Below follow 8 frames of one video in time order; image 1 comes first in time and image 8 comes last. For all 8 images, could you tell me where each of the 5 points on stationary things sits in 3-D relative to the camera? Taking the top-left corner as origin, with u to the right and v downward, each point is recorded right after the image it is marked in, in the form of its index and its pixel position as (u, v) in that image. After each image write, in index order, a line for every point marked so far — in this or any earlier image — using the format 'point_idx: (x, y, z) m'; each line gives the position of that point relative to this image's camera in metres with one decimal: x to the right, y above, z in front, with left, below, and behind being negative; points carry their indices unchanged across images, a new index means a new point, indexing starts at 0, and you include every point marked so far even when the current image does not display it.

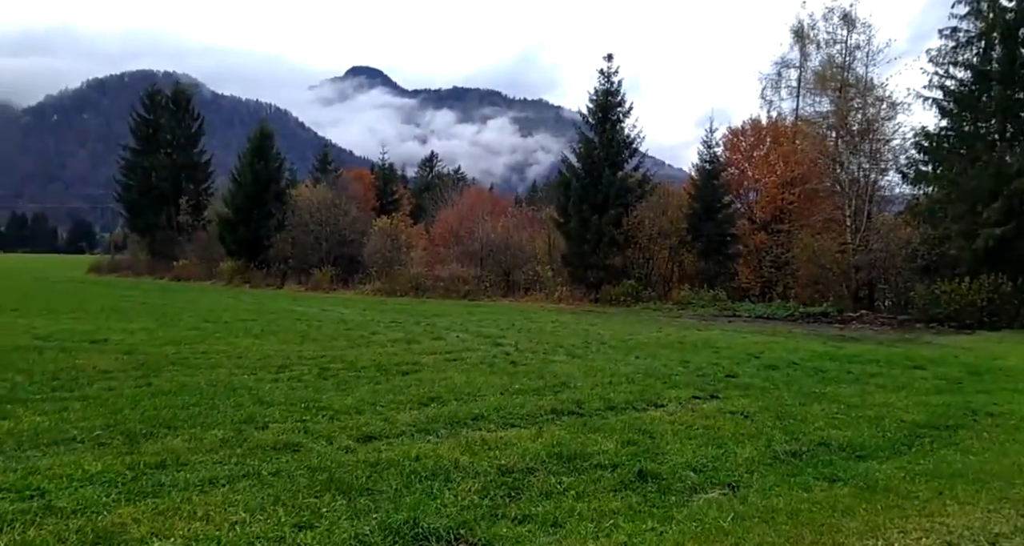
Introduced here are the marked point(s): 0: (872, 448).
0: (+3.4, -1.7, +7.1) m
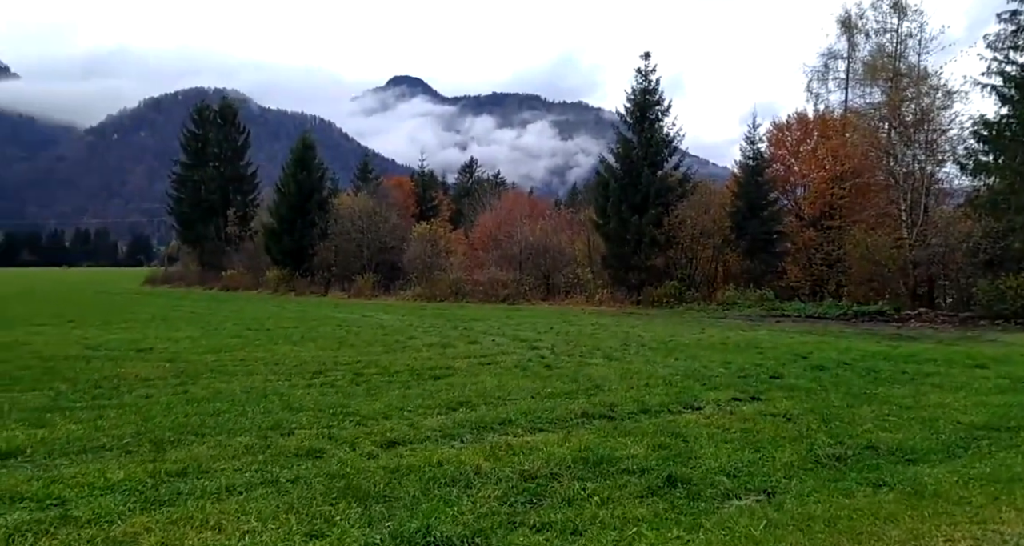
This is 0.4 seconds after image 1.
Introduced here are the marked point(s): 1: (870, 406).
0: (+3.7, -1.6, +6.8) m
1: (+4.4, -1.7, +9.3) m
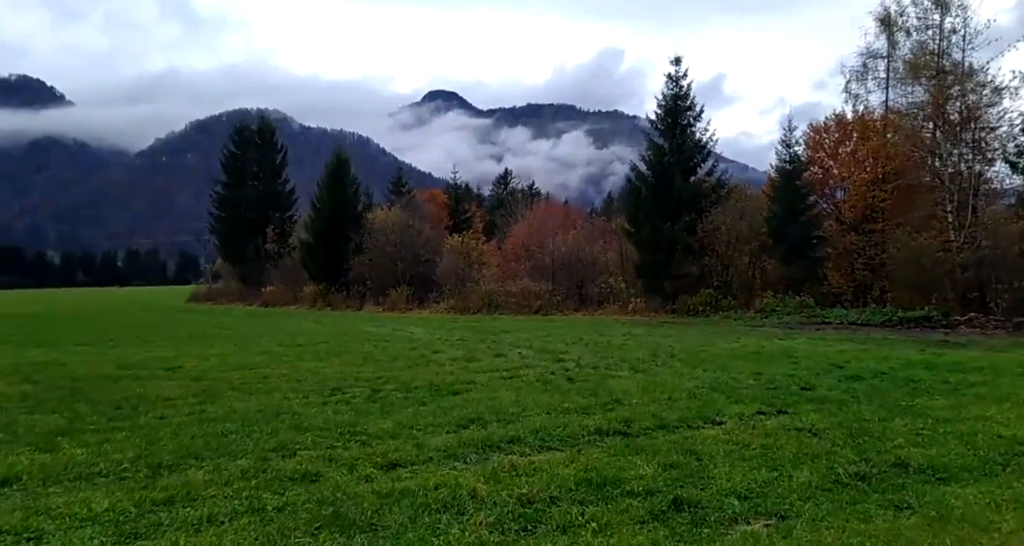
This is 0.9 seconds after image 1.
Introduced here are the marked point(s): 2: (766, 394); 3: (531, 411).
0: (+3.8, -1.7, +6.4) m
1: (+4.6, -1.7, +8.9) m
2: (+3.9, -1.8, +11.3) m
3: (+0.2, -1.6, +8.6) m
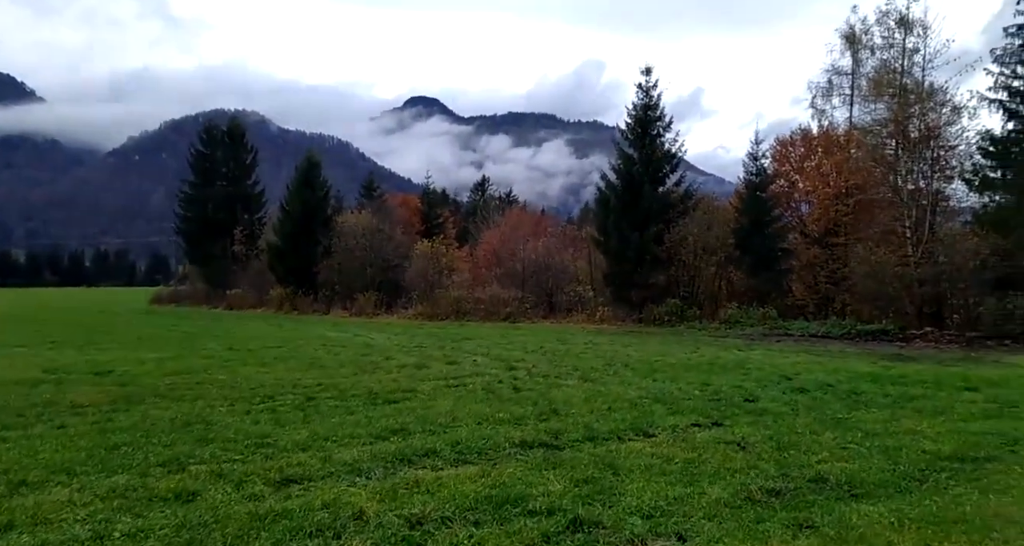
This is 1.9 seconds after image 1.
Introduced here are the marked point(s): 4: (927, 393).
0: (+3.1, -1.8, +6.3) m
1: (+3.8, -1.9, +8.8) m
2: (+3.0, -2.0, +11.3) m
3: (-0.6, -1.7, +8.4) m
4: (+7.3, -2.1, +13.1) m
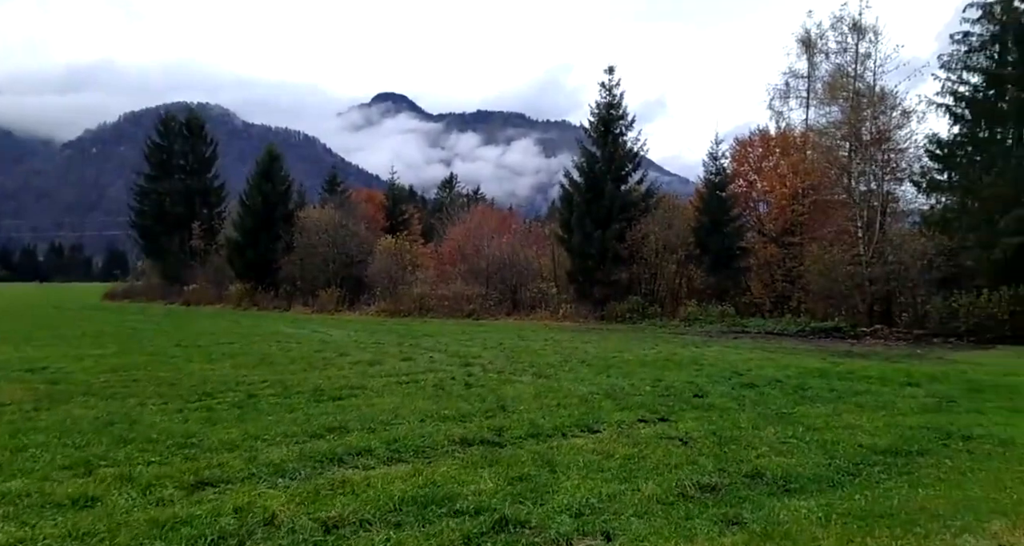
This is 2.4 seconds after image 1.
0: (+2.5, -1.8, +6.4) m
1: (+3.2, -1.9, +8.9) m
2: (+2.2, -2.0, +11.3) m
3: (-1.2, -1.6, +8.3) m
4: (+6.4, -2.1, +13.4) m
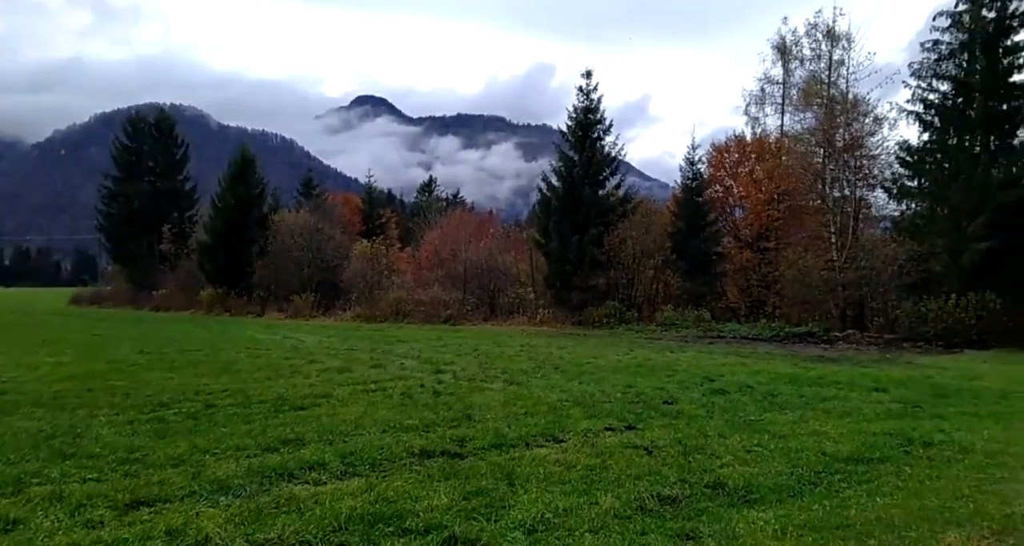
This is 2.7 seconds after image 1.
0: (+2.2, -1.8, +6.3) m
1: (+2.7, -1.9, +8.8) m
2: (+1.7, -2.1, +11.2) m
3: (-1.6, -1.7, +8.1) m
4: (+5.9, -2.2, +13.4) m
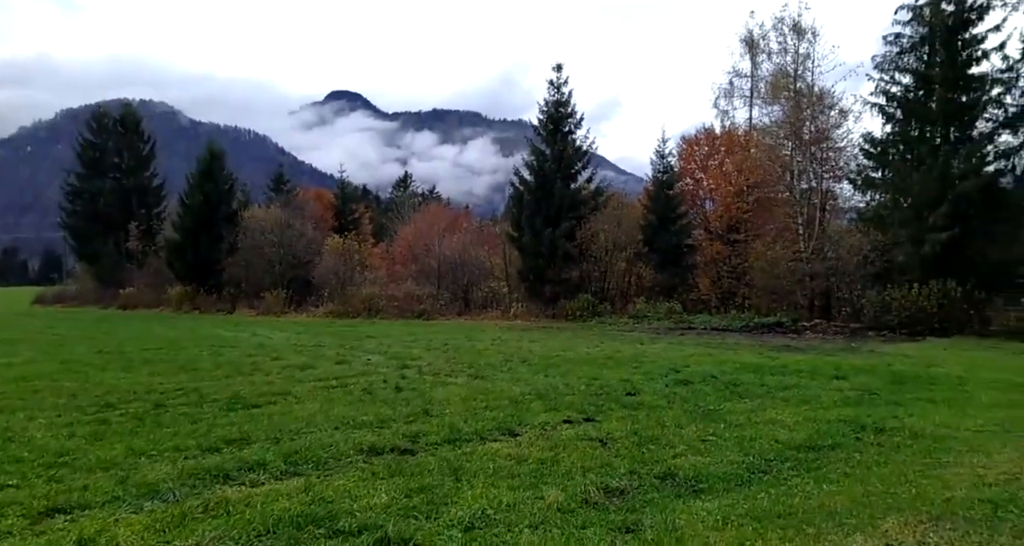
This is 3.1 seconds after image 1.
0: (+1.7, -1.7, +6.3) m
1: (+2.2, -1.8, +8.8) m
2: (+1.1, -1.9, +11.2) m
3: (-2.1, -1.6, +8.0) m
4: (+5.2, -2.0, +13.5) m
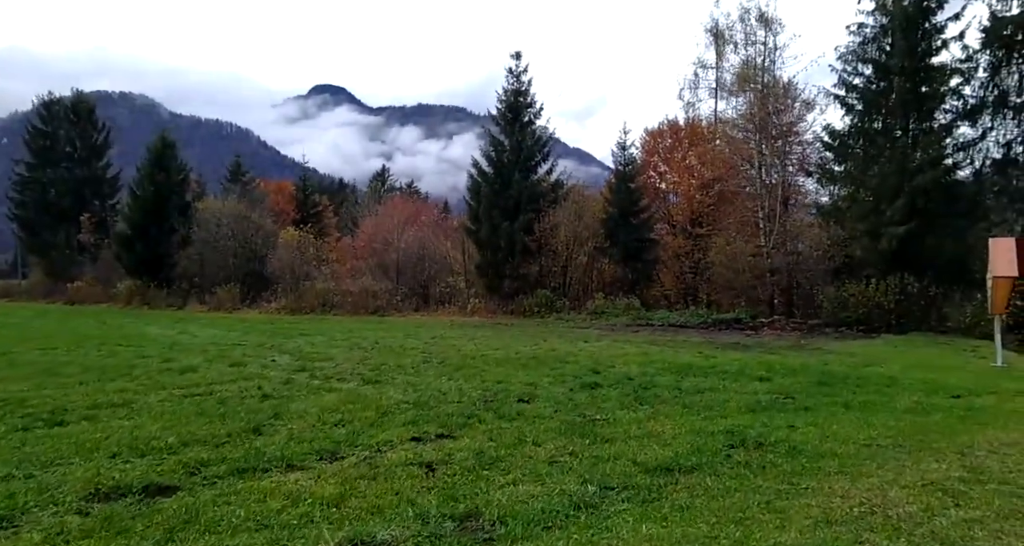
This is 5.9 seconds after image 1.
0: (+0.1, -1.7, +5.2) m
1: (+0.5, -1.8, +7.7) m
2: (-0.7, -1.9, +10.0) m
3: (-3.8, -1.6, +6.7) m
4: (+3.4, -1.9, +12.5) m
